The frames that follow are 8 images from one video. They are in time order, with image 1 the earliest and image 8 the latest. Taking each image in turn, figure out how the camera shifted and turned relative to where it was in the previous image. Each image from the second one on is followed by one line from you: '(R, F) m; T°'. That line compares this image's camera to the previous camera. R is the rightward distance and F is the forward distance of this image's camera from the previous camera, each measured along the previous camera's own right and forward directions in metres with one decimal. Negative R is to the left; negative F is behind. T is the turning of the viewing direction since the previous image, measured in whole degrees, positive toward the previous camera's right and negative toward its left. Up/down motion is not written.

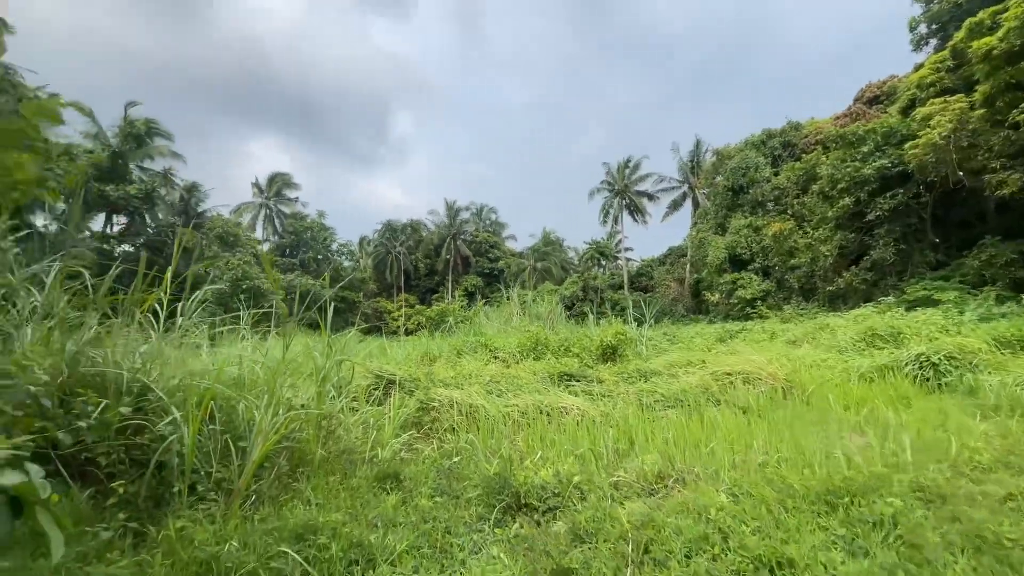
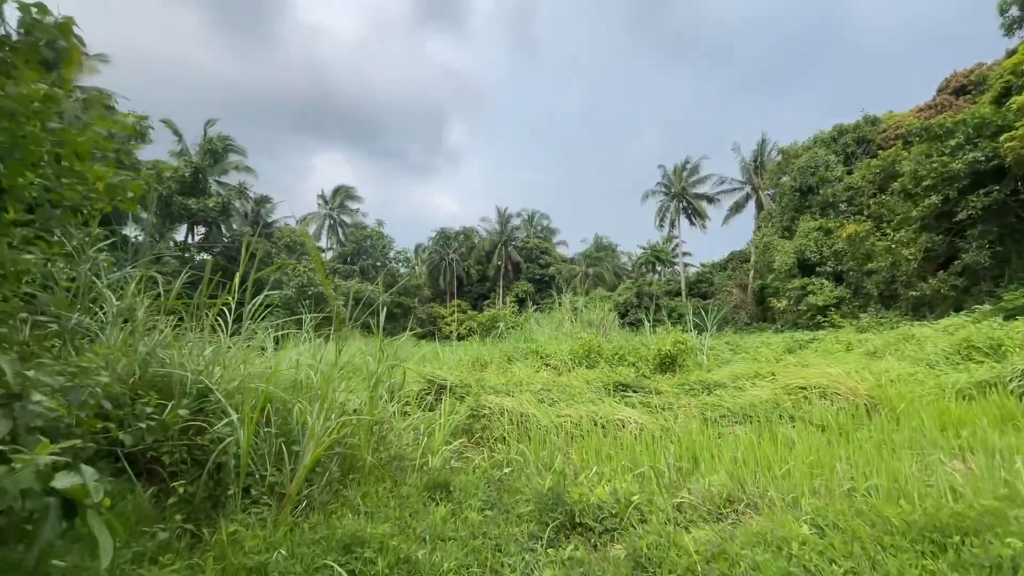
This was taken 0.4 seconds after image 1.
(0.0, +0.1) m; -6°
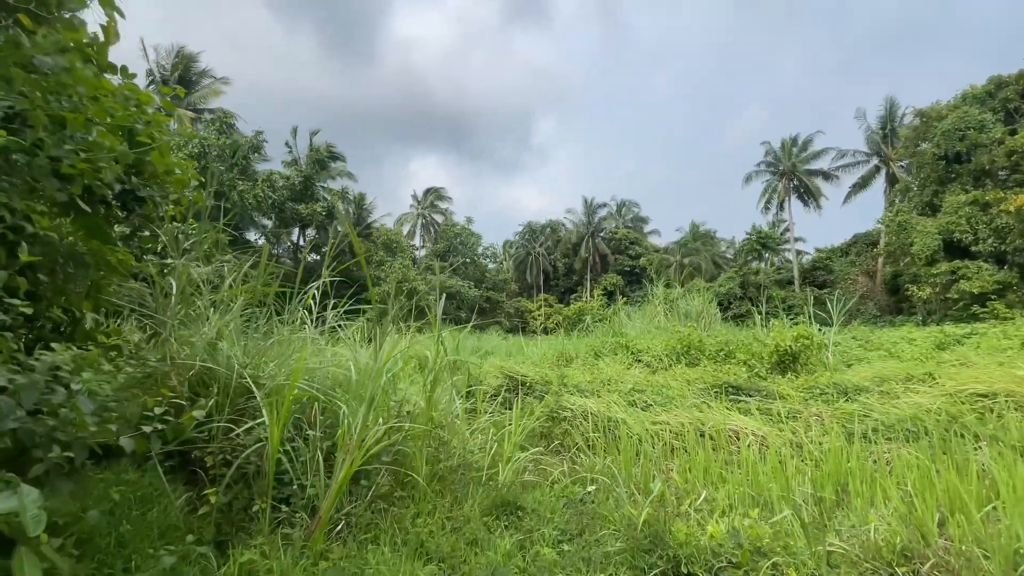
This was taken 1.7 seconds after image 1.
(0.0, +0.5) m; -11°
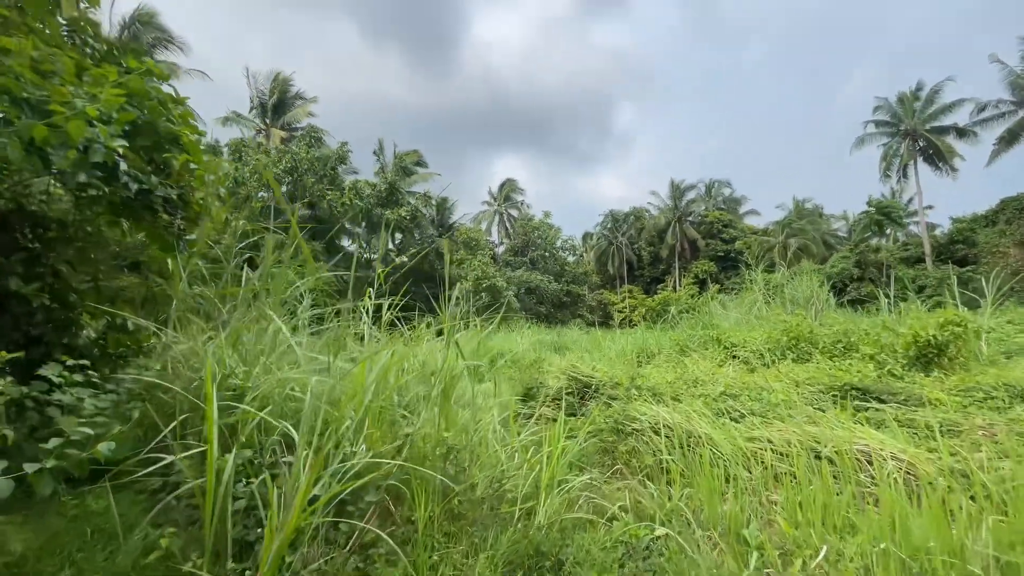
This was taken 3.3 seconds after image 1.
(+0.2, +0.5) m; -10°
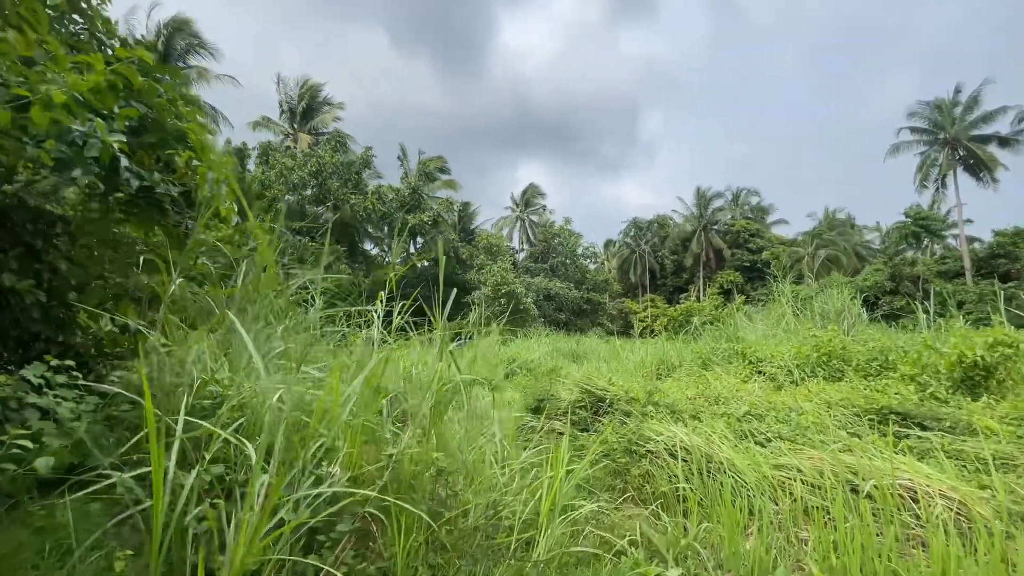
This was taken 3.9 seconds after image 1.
(+0.1, +0.2) m; -3°
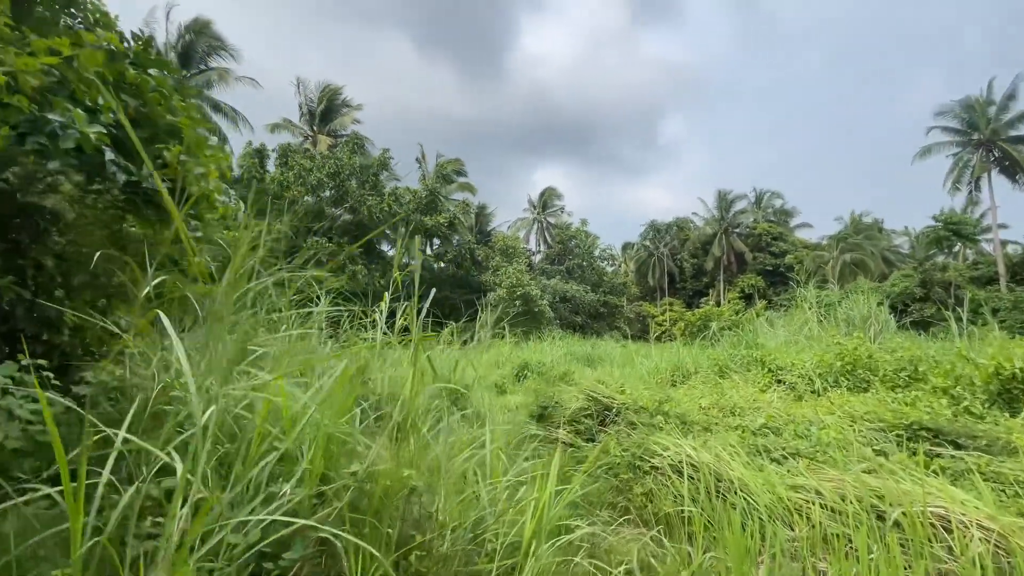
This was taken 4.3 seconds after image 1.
(+0.1, +0.1) m; -2°
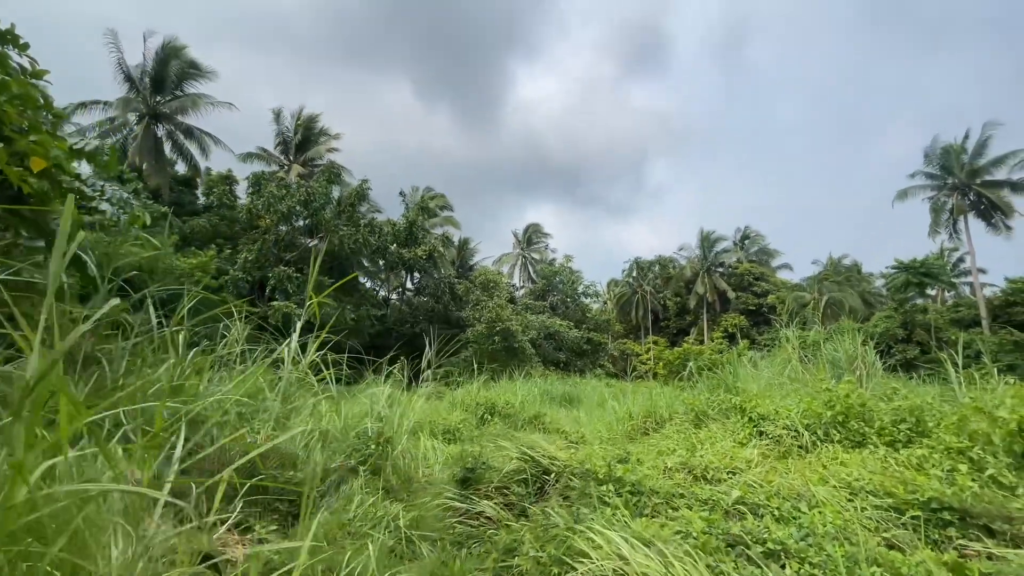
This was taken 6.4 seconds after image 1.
(+0.4, +0.7) m; +1°
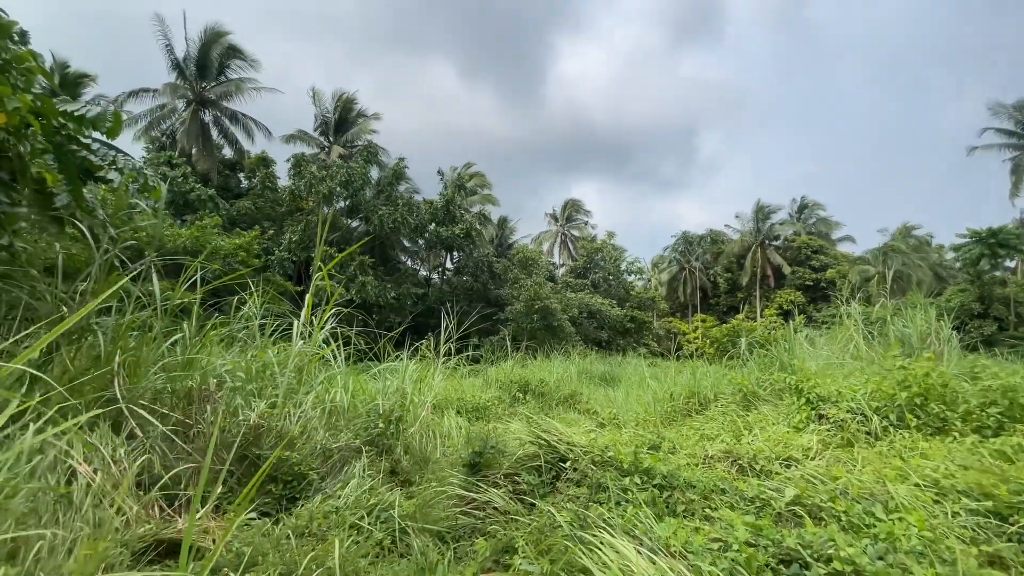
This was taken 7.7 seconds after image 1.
(+0.2, +0.4) m; -5°
